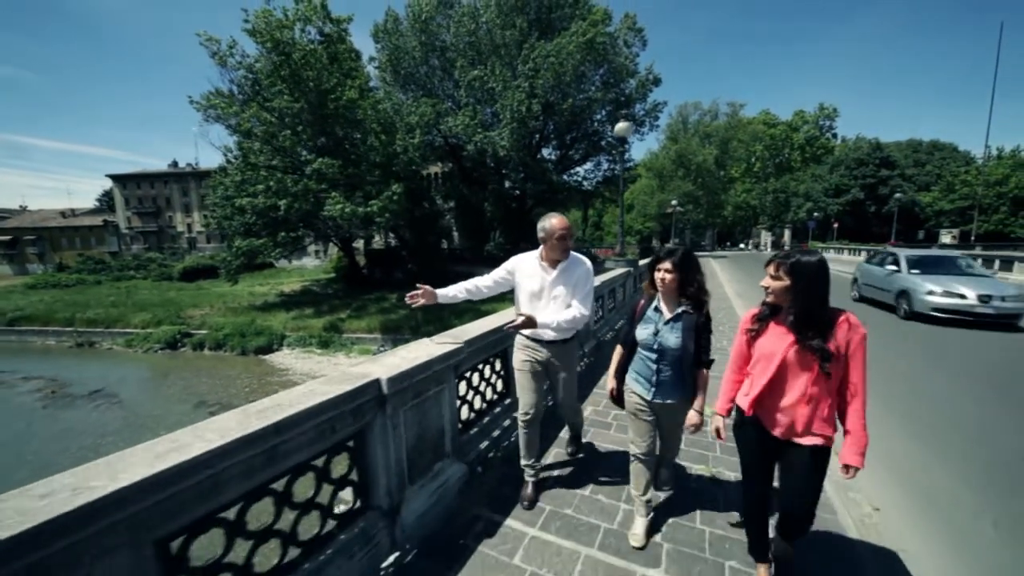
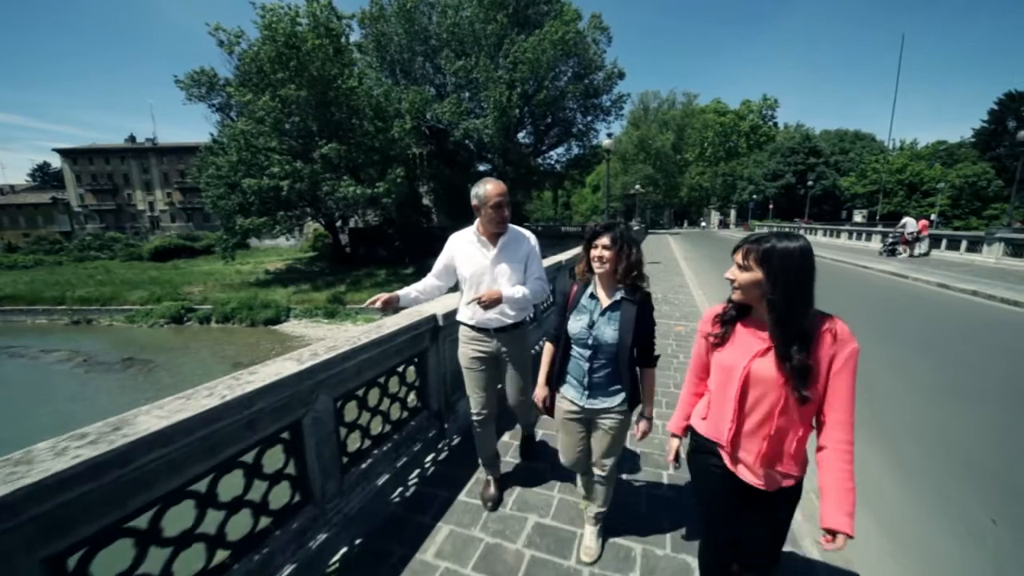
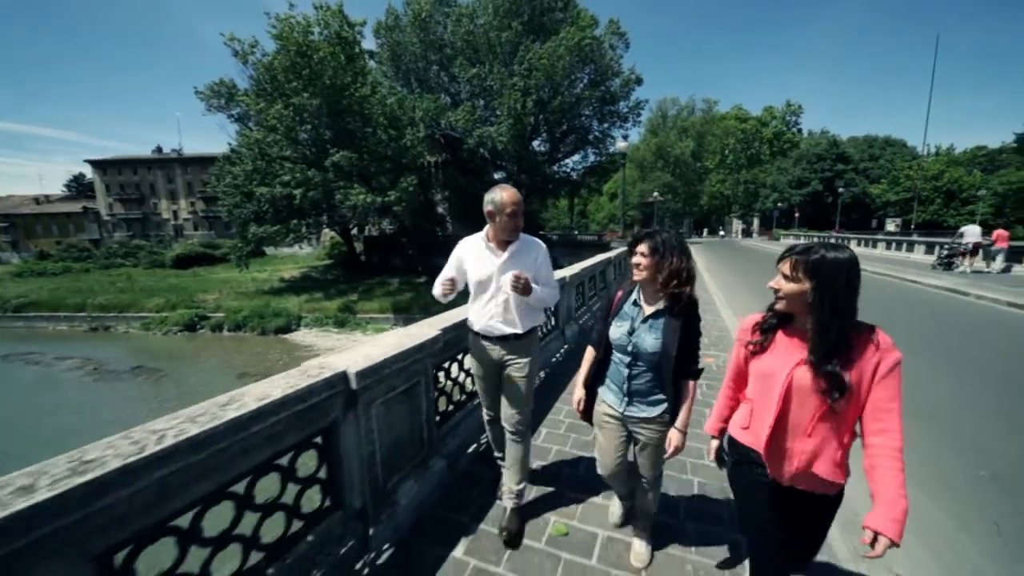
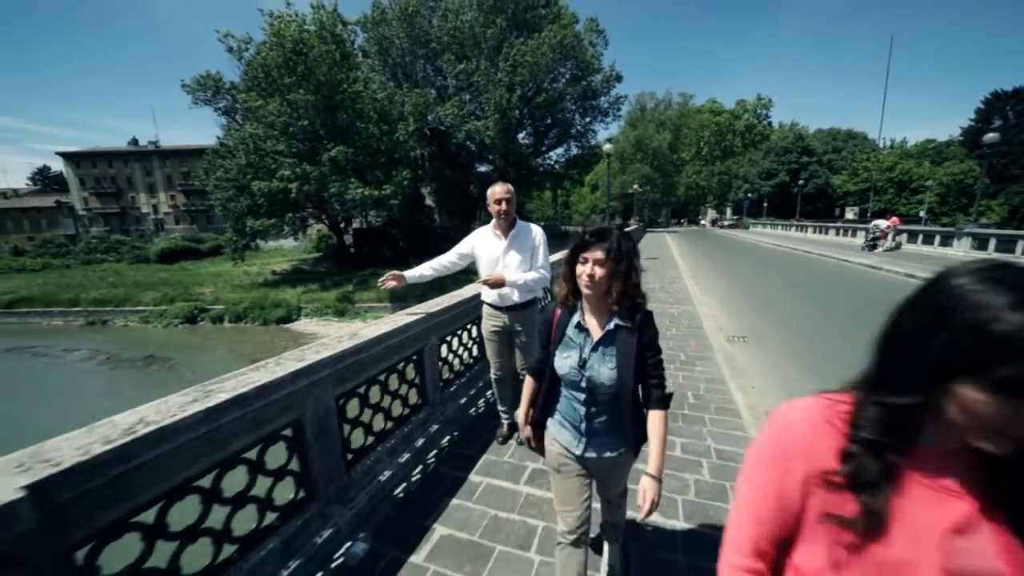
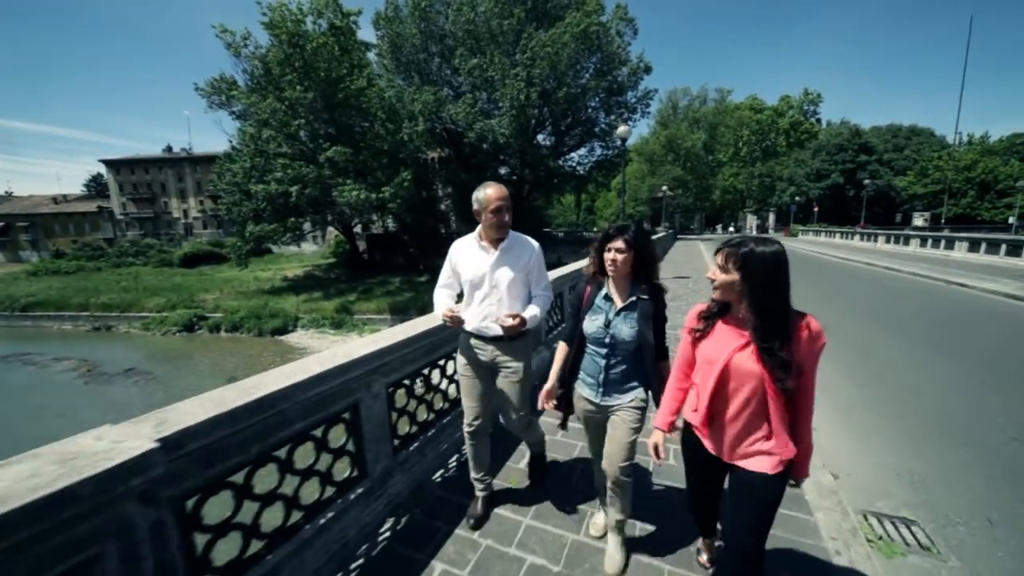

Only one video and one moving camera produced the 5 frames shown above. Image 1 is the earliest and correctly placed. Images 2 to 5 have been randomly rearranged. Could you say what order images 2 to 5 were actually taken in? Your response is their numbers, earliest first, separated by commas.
5, 3, 2, 4
